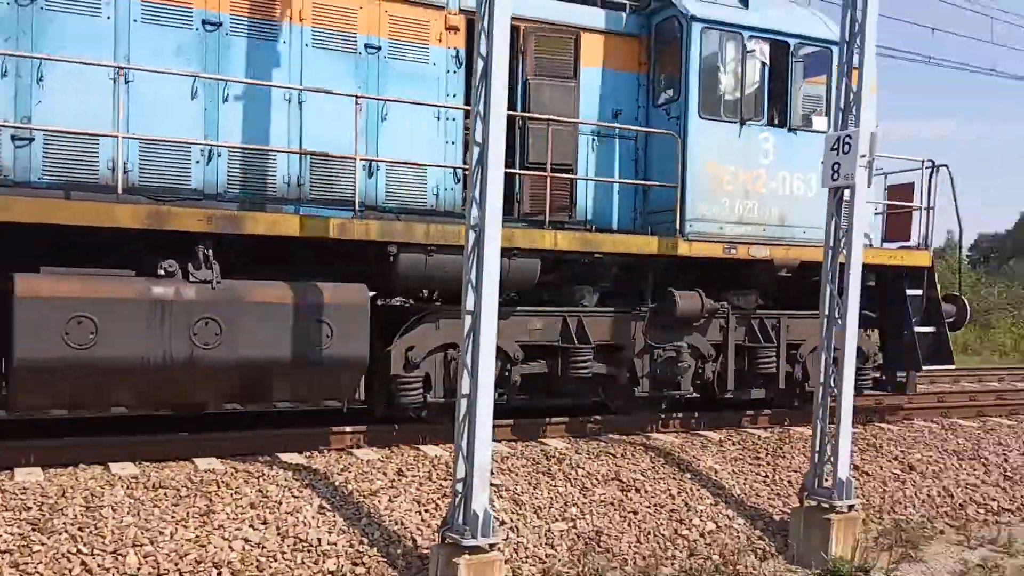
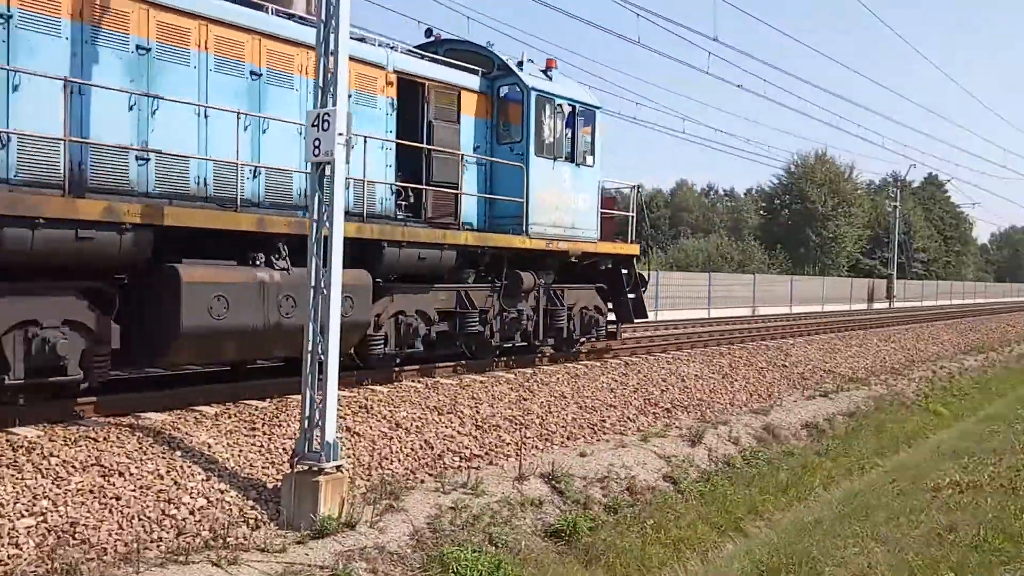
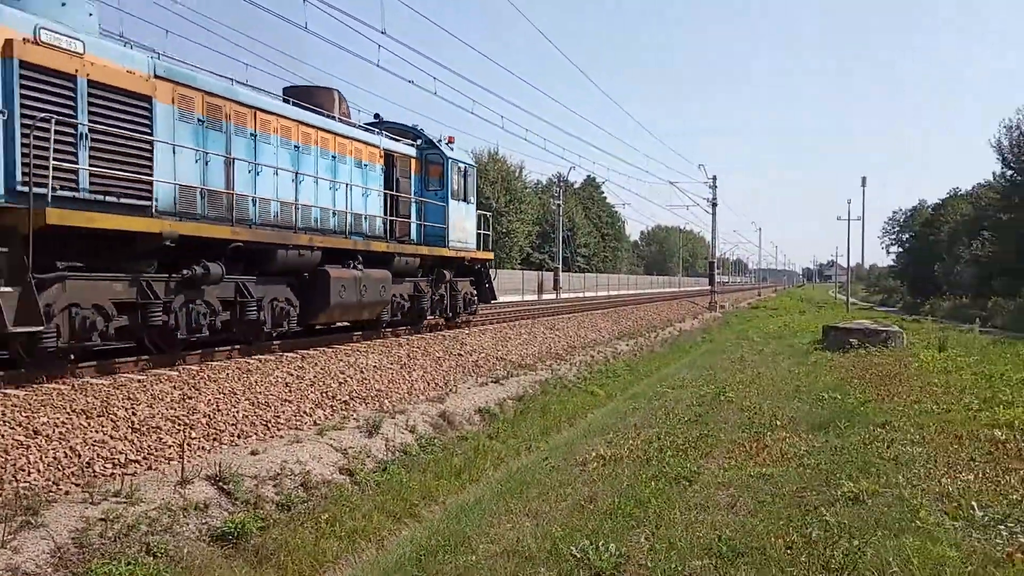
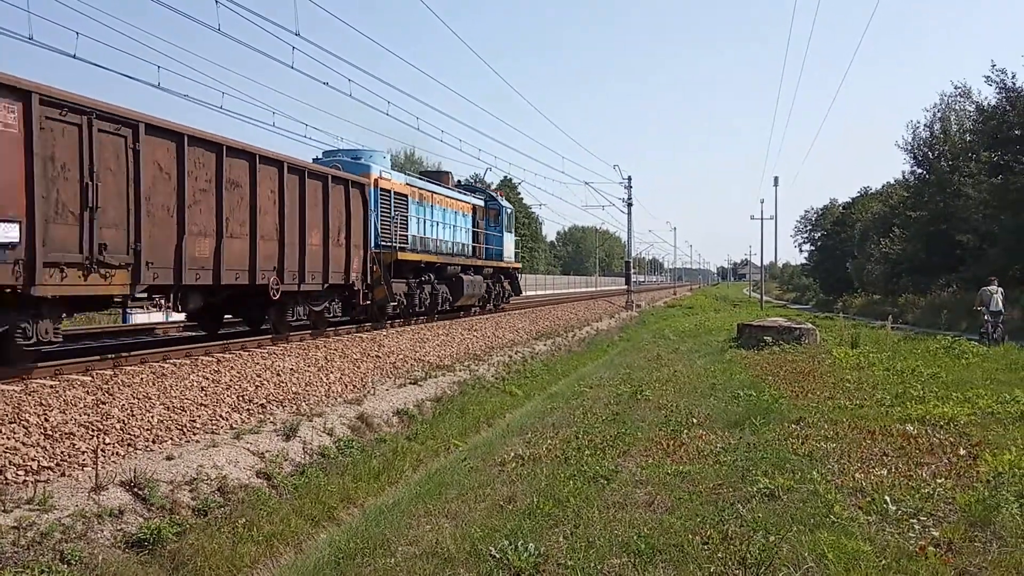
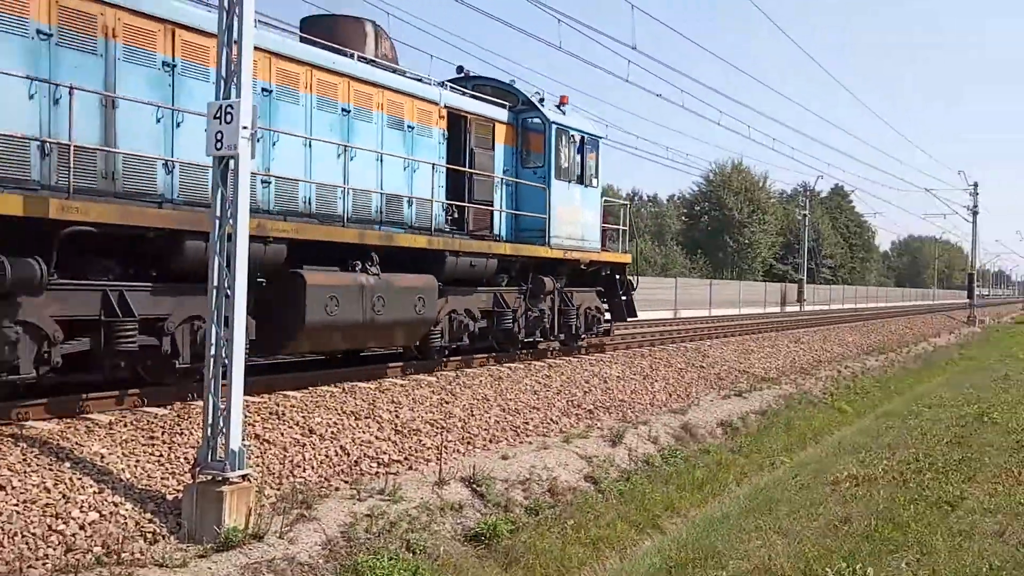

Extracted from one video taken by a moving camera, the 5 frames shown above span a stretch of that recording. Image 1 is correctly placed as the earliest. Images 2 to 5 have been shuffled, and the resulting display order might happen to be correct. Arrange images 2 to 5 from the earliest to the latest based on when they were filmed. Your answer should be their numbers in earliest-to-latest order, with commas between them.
2, 5, 3, 4
